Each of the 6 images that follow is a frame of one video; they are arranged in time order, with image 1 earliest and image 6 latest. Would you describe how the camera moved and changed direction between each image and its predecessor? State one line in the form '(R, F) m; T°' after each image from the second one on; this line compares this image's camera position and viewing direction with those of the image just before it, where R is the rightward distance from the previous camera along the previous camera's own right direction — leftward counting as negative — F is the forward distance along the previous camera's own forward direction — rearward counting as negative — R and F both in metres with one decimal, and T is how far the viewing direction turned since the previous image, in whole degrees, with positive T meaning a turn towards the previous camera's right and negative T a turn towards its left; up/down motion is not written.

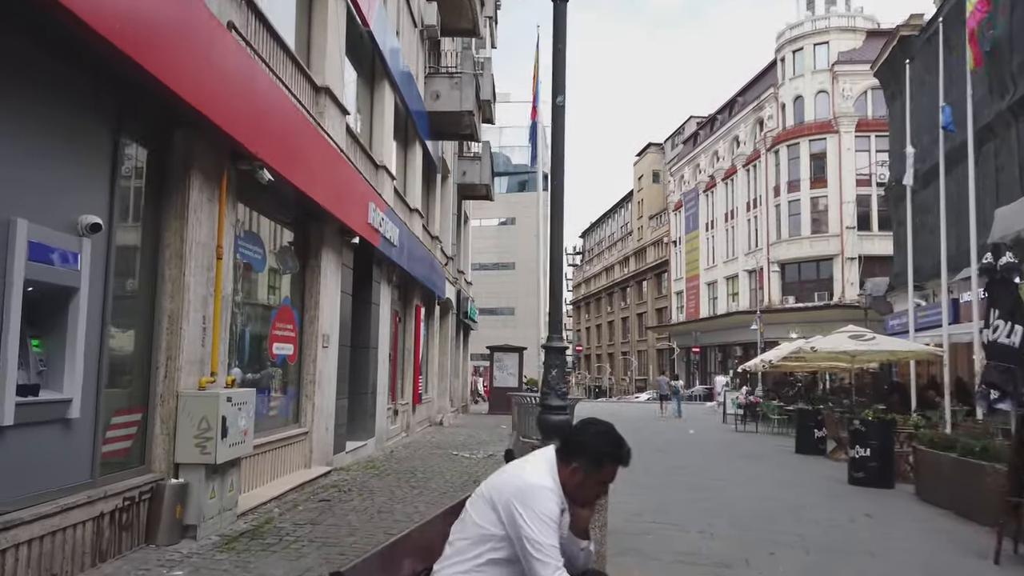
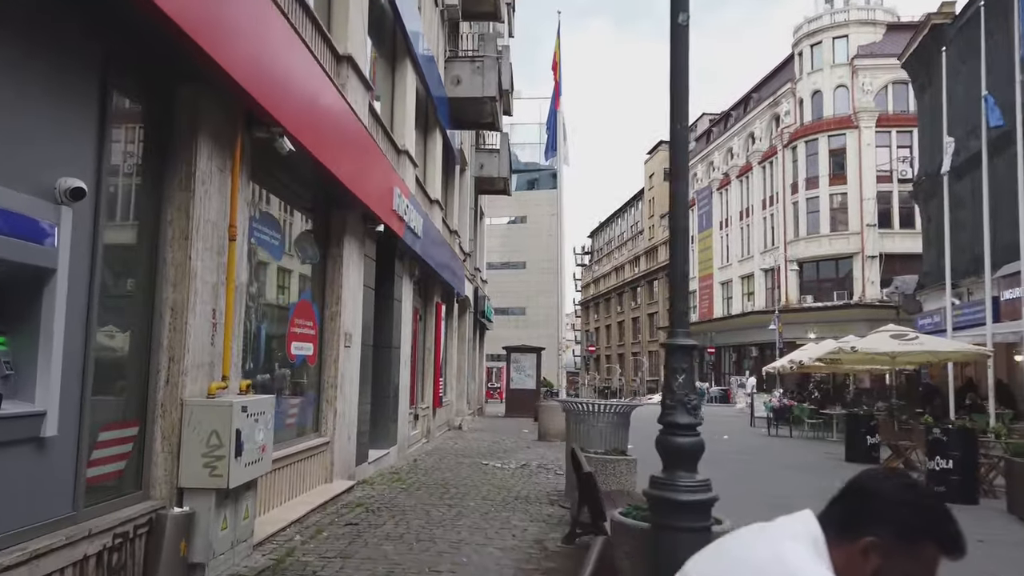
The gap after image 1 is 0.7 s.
(-0.5, +1.1) m; 0°
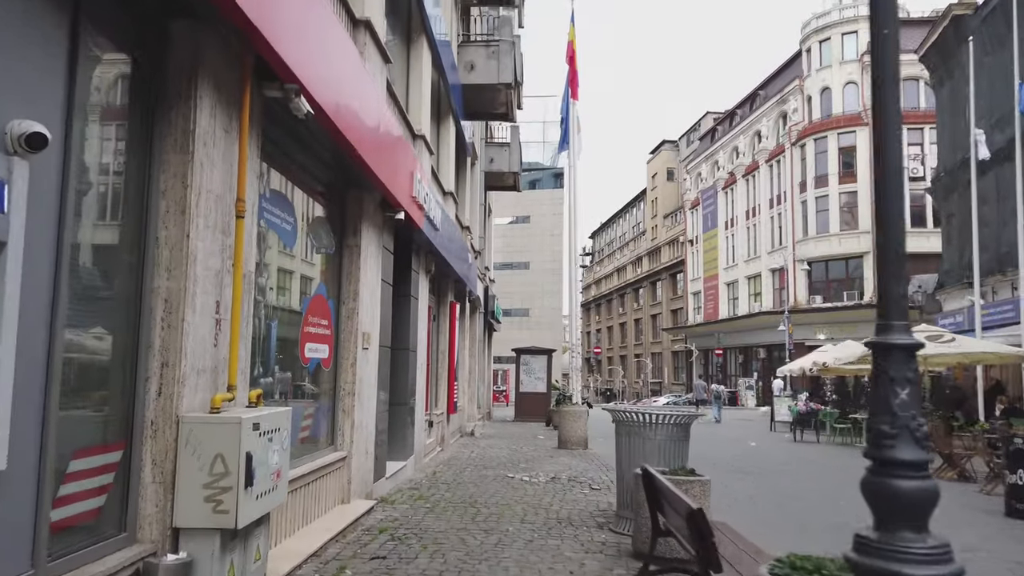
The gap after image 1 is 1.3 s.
(-0.4, +1.0) m; 0°
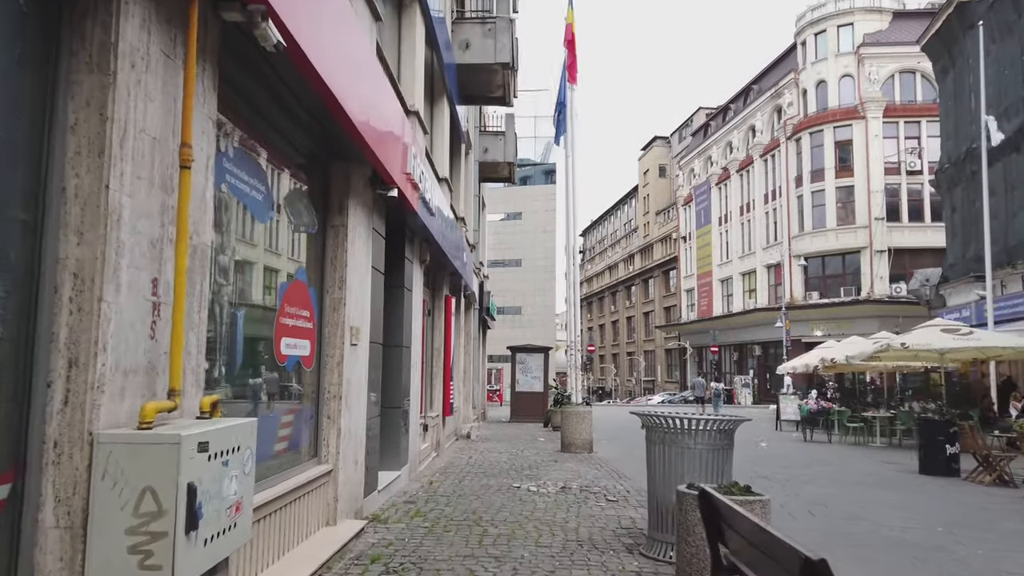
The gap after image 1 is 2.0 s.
(-0.2, +1.0) m; +1°
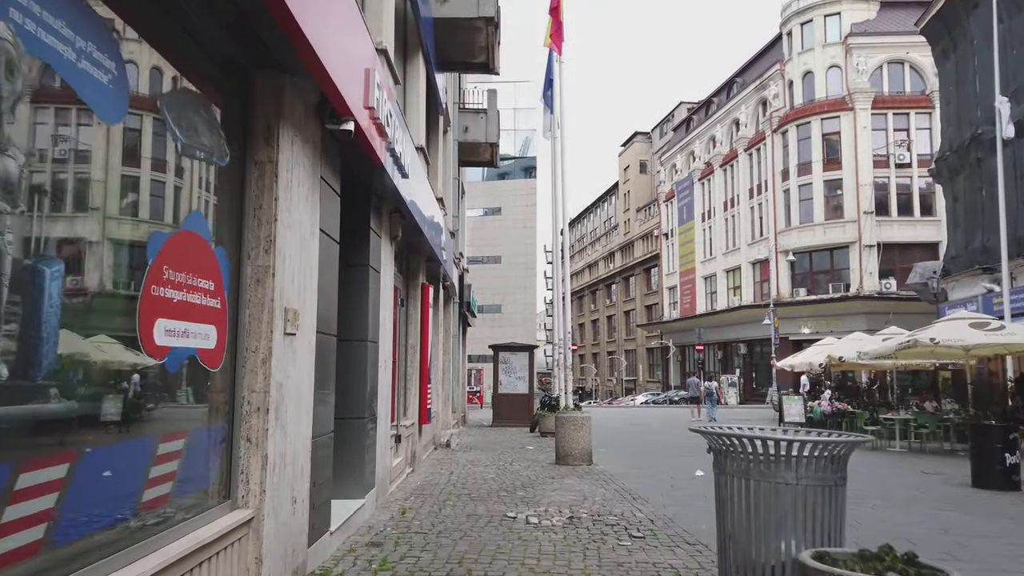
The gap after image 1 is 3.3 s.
(-0.2, +2.0) m; +2°
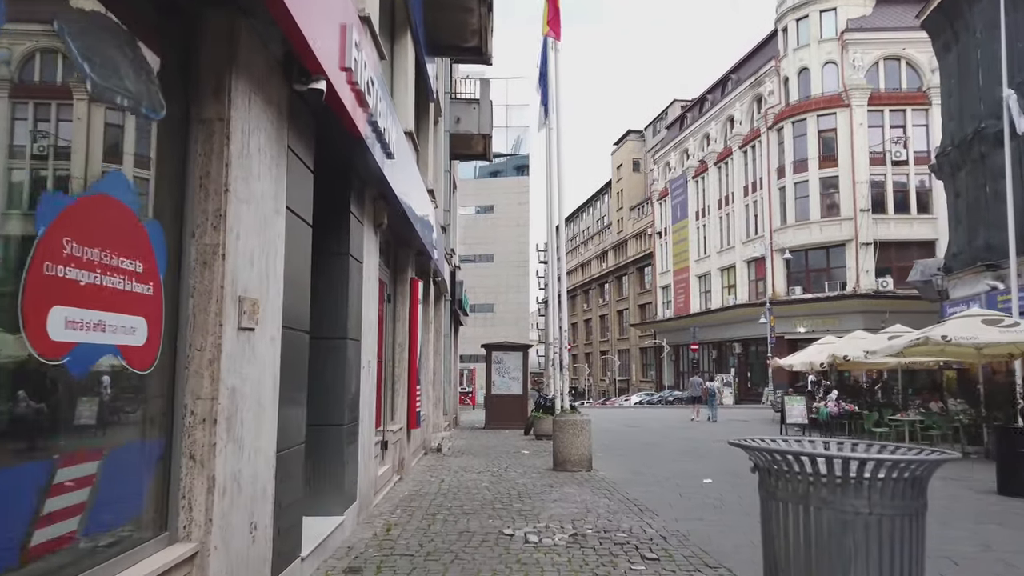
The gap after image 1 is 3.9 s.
(0.0, +0.8) m; +1°
